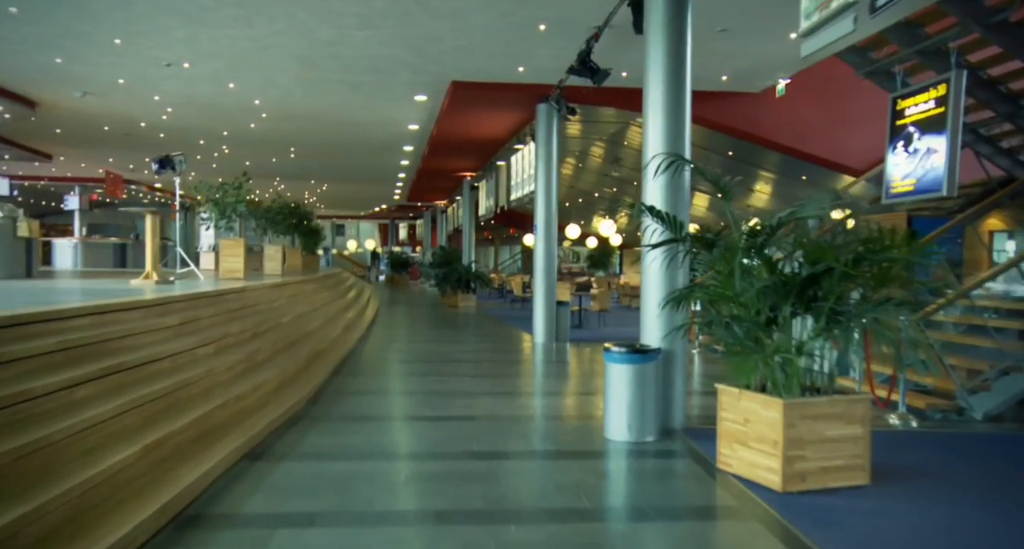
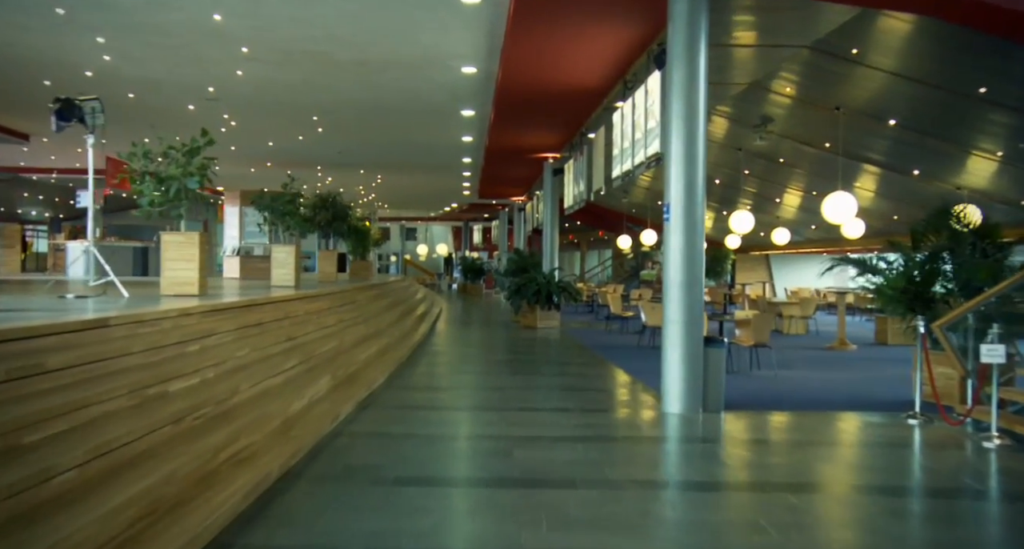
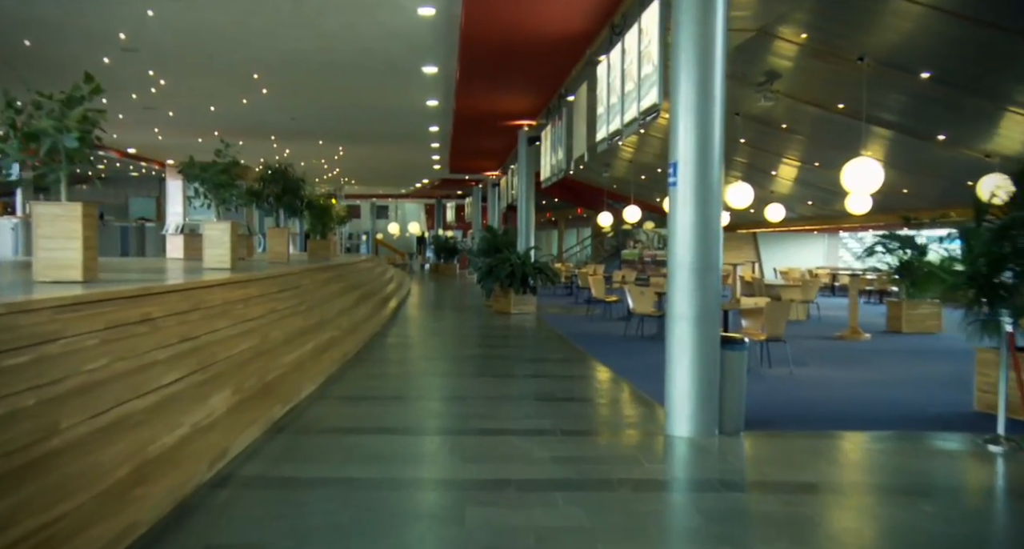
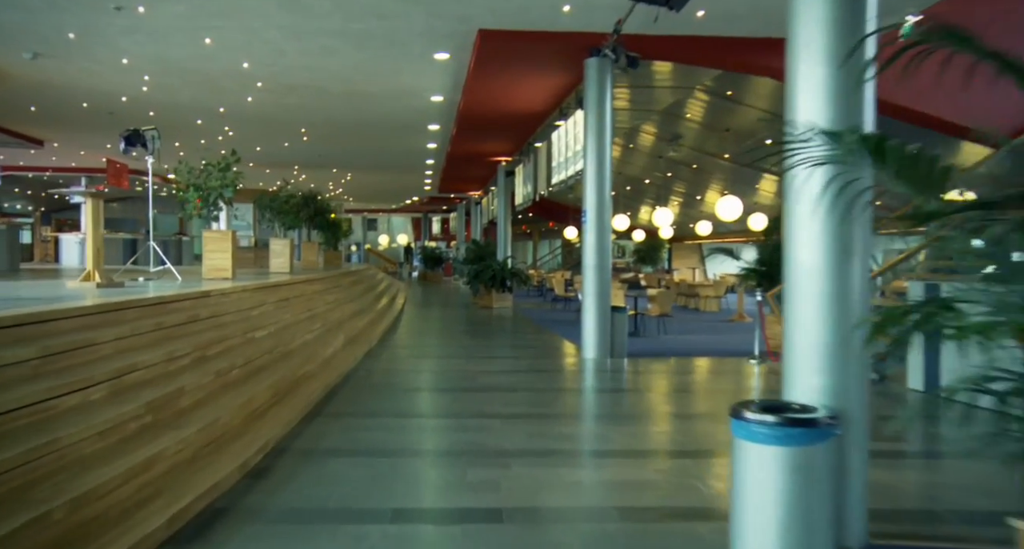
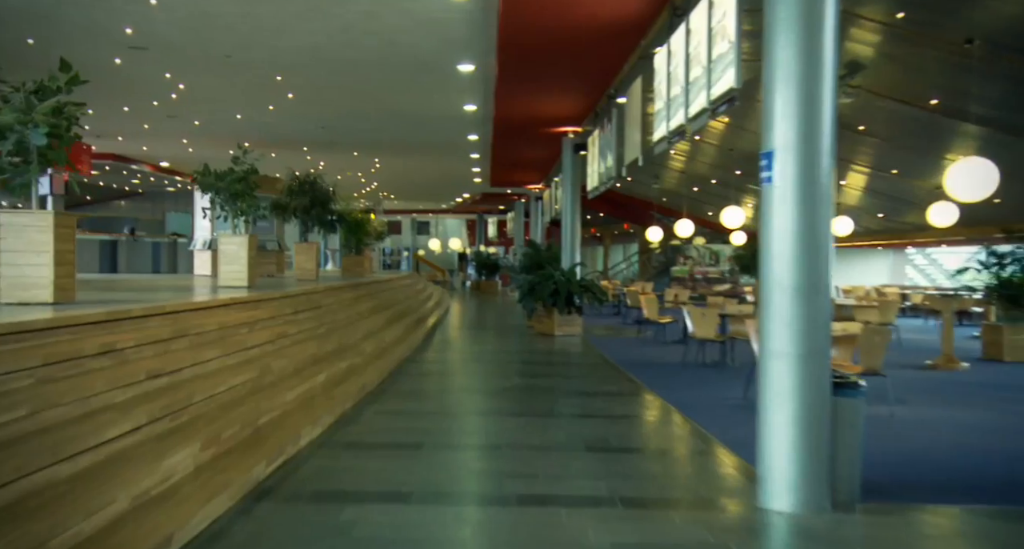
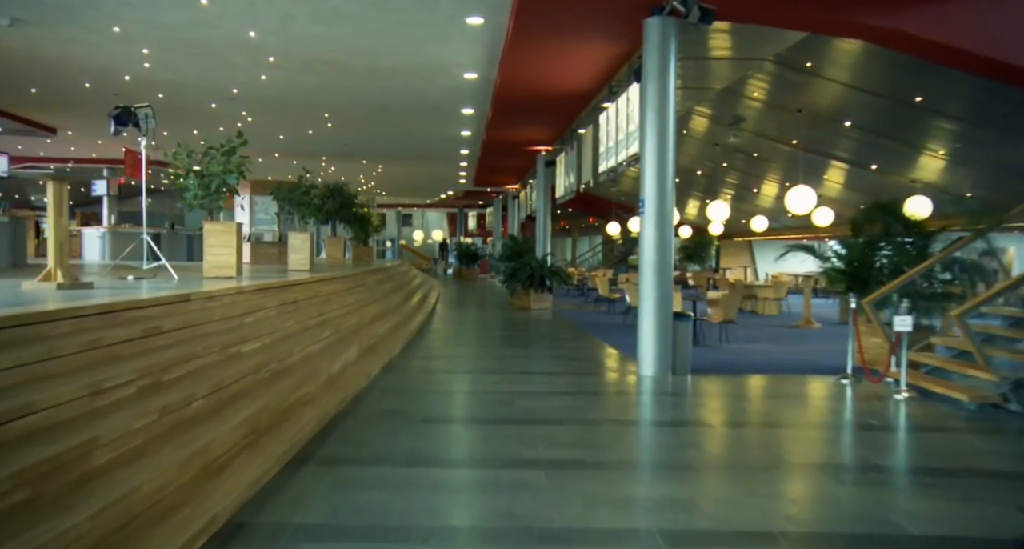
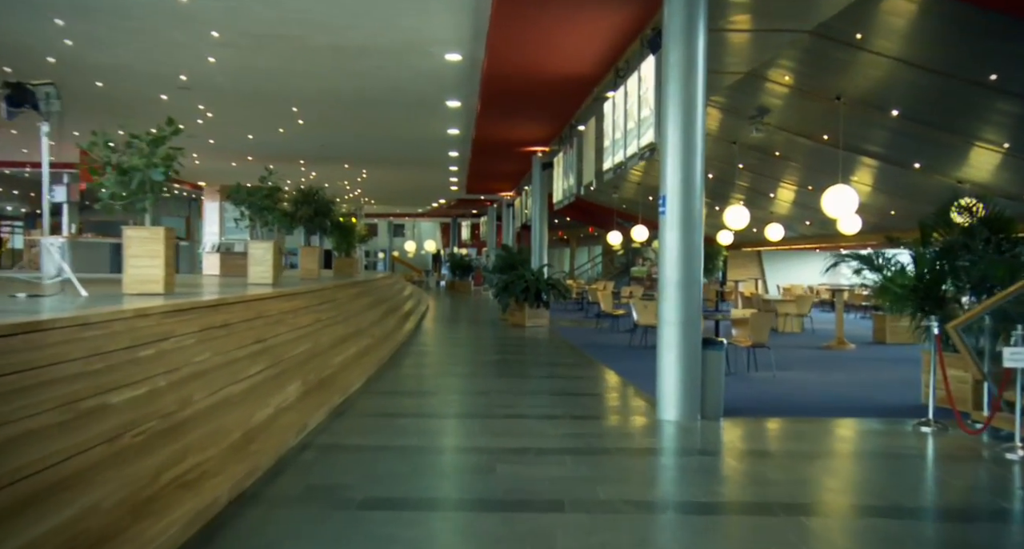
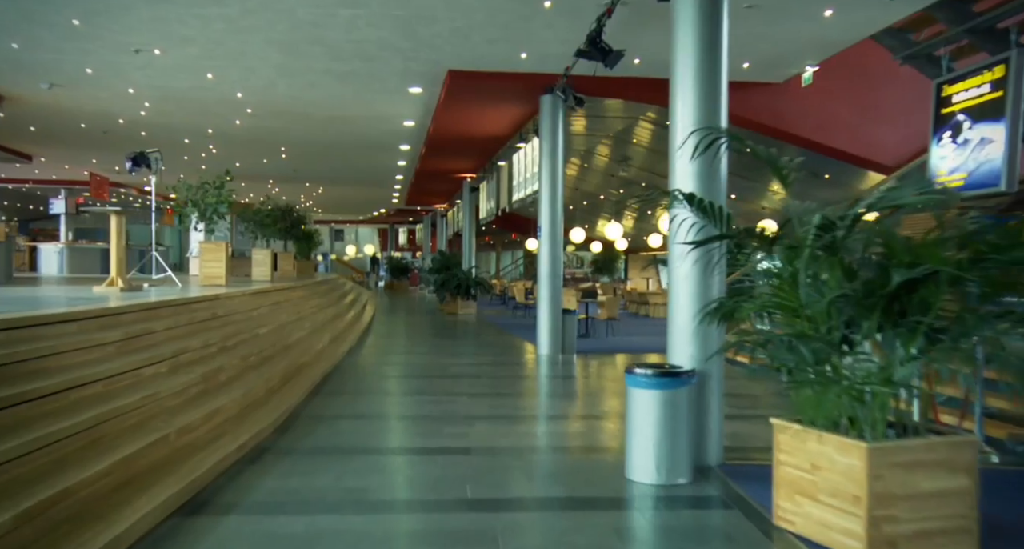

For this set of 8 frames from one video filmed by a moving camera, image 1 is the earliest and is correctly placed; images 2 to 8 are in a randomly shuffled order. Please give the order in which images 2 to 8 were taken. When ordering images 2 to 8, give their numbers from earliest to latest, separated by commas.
8, 4, 6, 2, 7, 3, 5
